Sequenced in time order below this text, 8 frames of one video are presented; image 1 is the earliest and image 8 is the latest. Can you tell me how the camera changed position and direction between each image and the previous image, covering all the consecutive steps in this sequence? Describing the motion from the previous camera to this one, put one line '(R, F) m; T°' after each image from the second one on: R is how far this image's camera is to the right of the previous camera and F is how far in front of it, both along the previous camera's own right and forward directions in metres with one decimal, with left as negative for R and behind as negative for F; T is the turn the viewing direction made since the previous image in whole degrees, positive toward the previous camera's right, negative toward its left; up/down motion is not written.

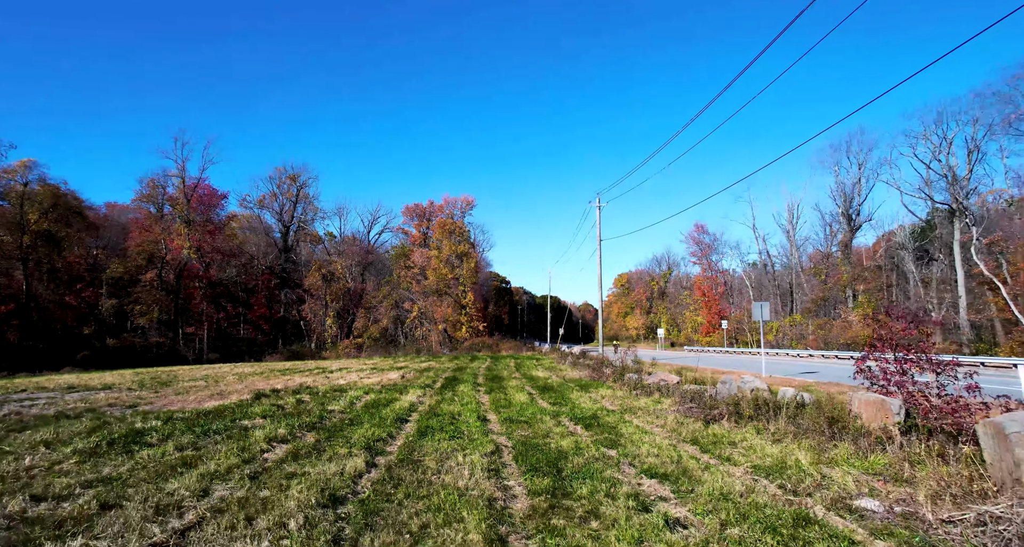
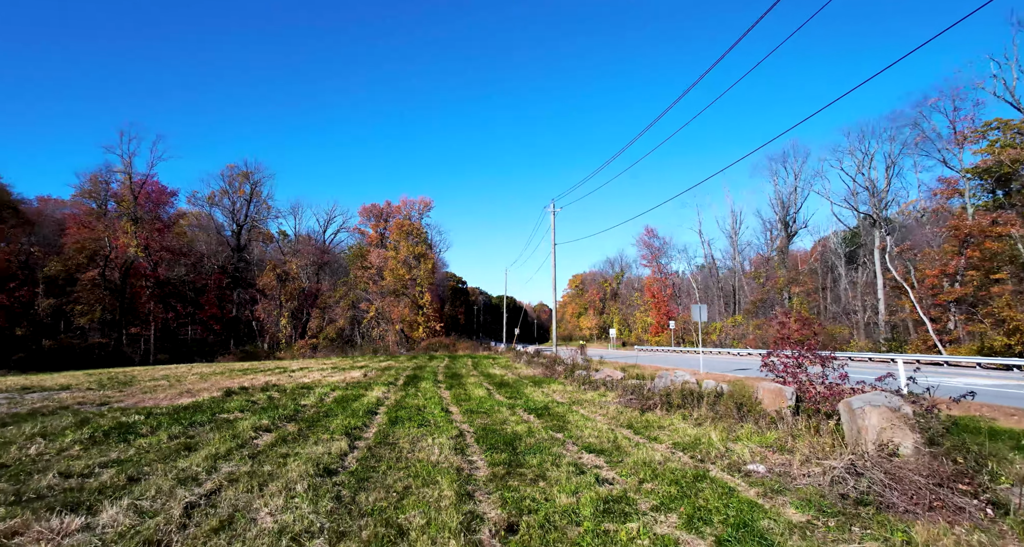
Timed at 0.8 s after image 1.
(-0.1, -1.2) m; +5°
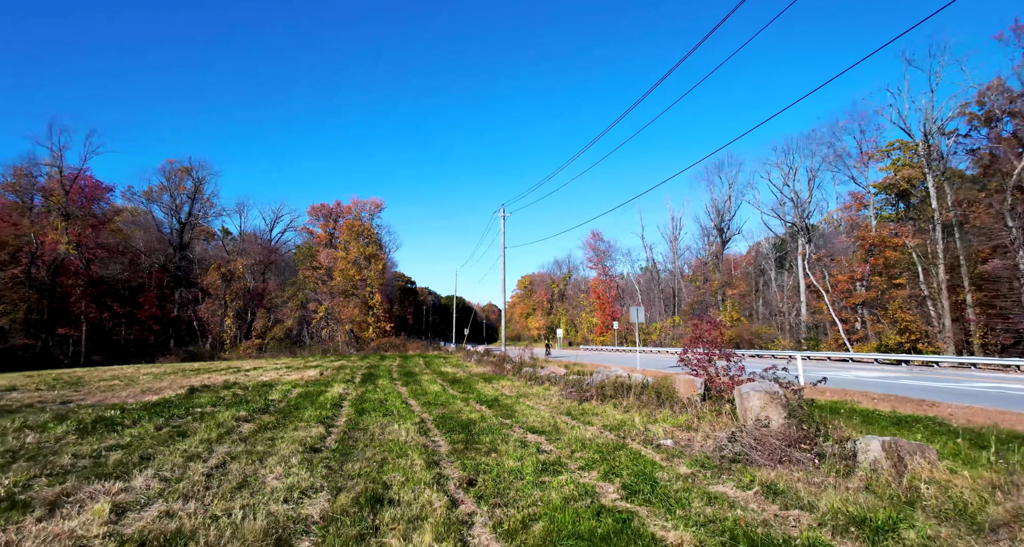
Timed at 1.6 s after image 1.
(-0.1, -1.4) m; +5°
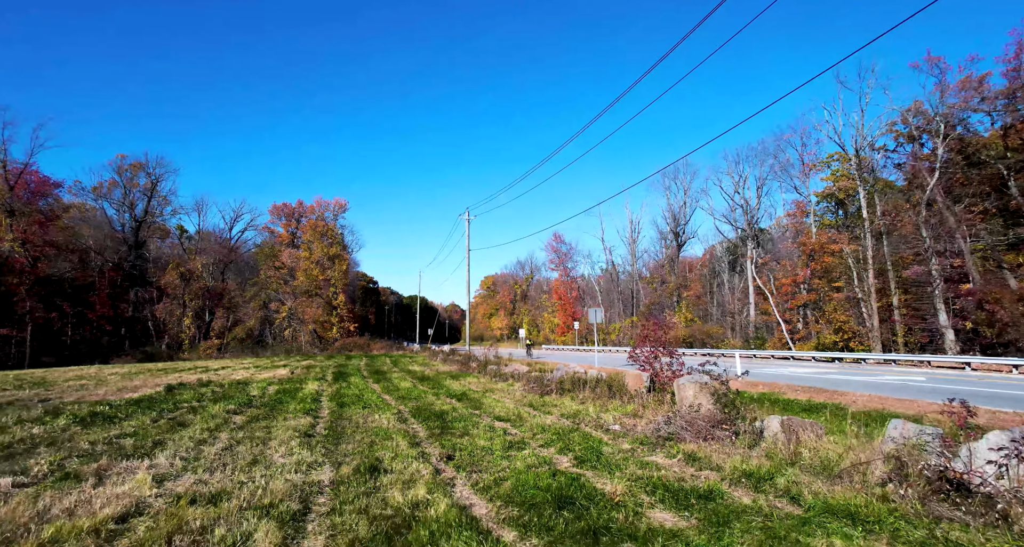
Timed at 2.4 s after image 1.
(-0.1, -1.2) m; +4°
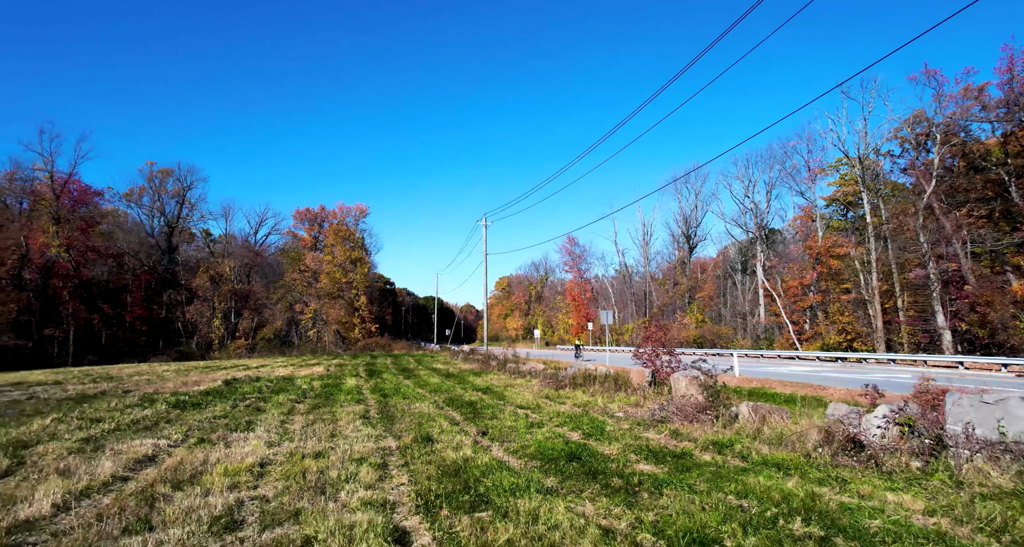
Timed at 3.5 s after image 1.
(-0.1, -1.8) m; -1°
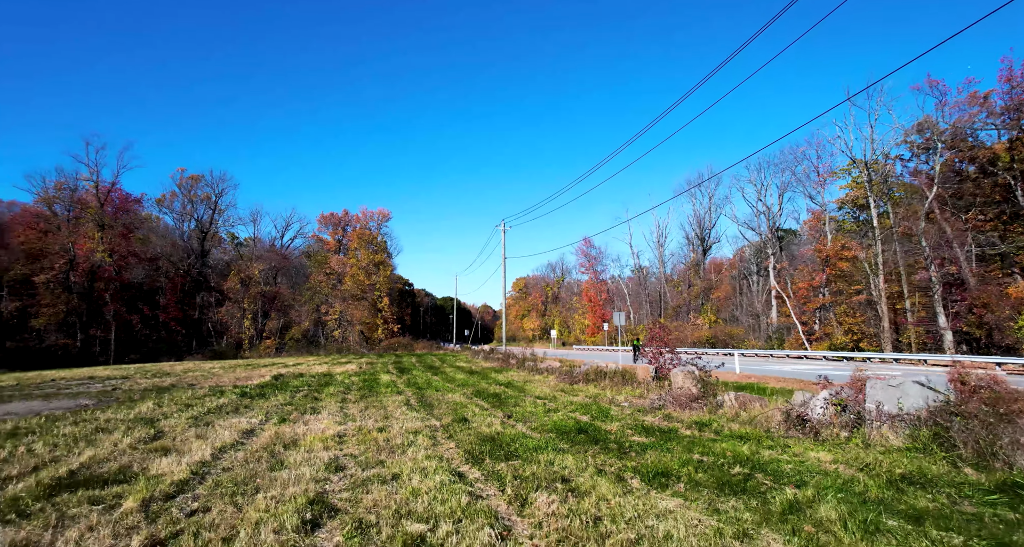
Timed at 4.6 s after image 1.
(-0.1, -1.8) m; -2°
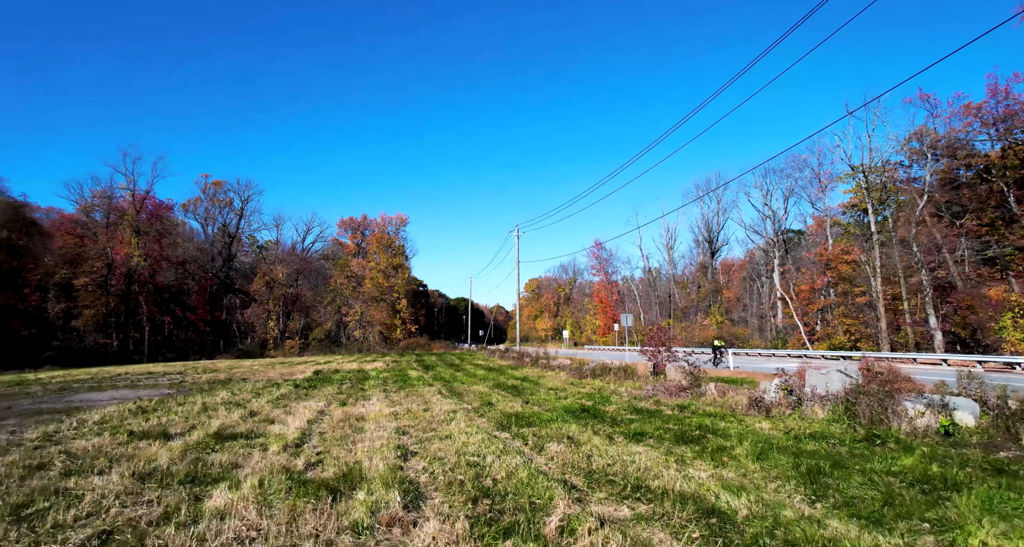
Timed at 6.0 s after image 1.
(-0.1, -2.2) m; -1°
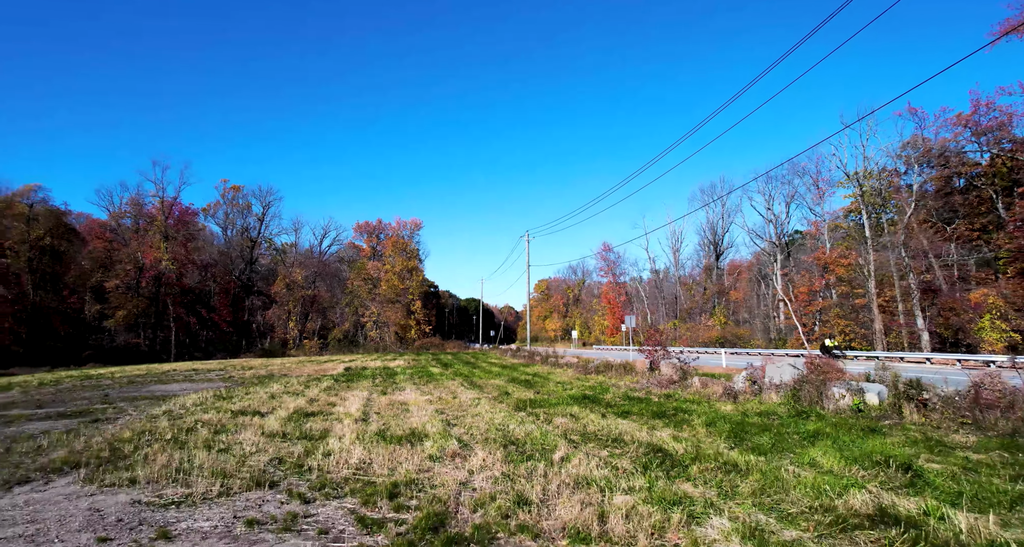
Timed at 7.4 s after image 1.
(-0.1, -2.2) m; -1°
